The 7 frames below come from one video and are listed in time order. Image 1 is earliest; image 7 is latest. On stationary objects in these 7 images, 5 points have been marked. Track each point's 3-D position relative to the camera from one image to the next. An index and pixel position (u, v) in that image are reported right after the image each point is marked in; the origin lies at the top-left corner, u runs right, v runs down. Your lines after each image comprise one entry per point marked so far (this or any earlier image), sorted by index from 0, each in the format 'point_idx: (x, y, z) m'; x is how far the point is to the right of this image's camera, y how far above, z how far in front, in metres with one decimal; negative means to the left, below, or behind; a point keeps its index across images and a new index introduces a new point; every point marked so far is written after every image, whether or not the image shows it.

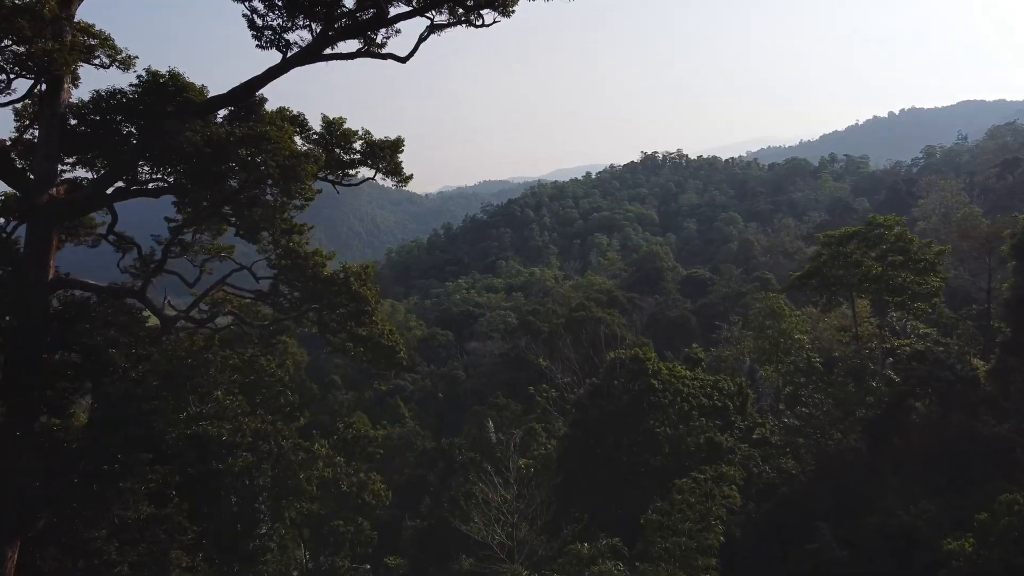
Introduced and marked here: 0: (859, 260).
0: (+6.9, +0.5, +13.5) m
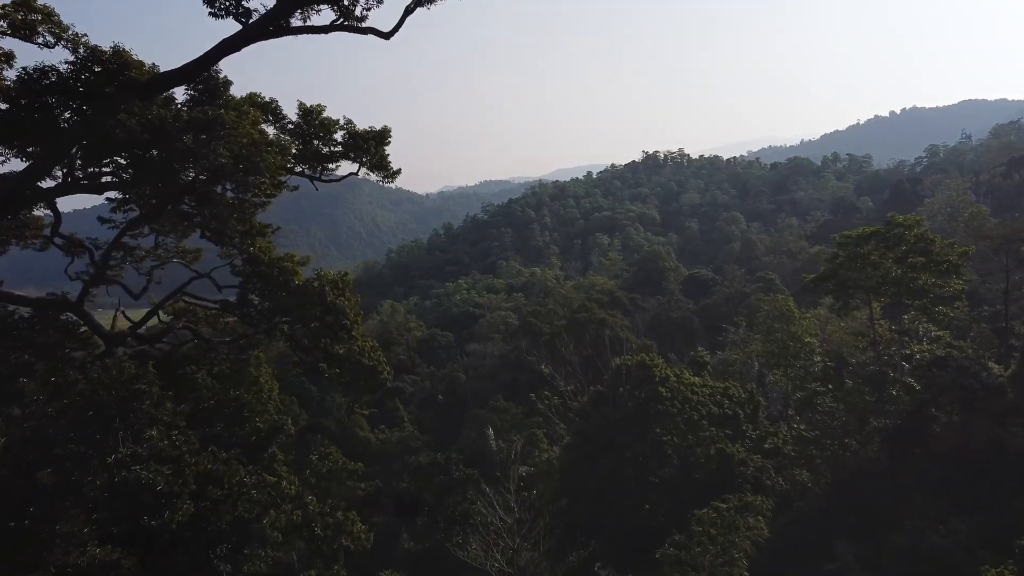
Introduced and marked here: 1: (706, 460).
0: (+7.0, +0.5, +12.9) m
1: (+3.5, -3.1, +12.4) m
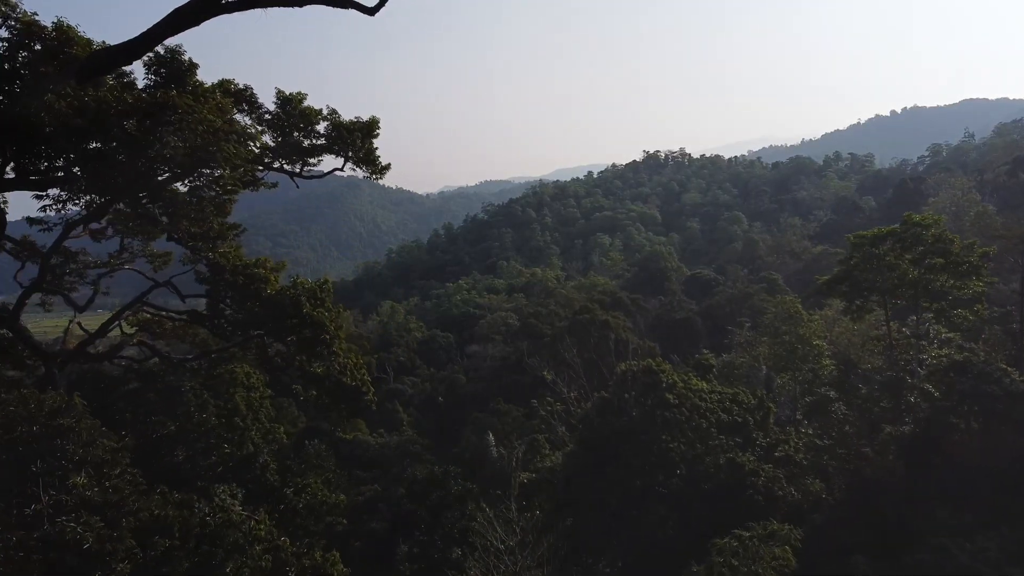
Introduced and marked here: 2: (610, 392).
0: (+7.0, +0.4, +12.4) m
1: (+3.5, -3.2, +11.9) m
2: (+2.0, -2.2, +14.1) m
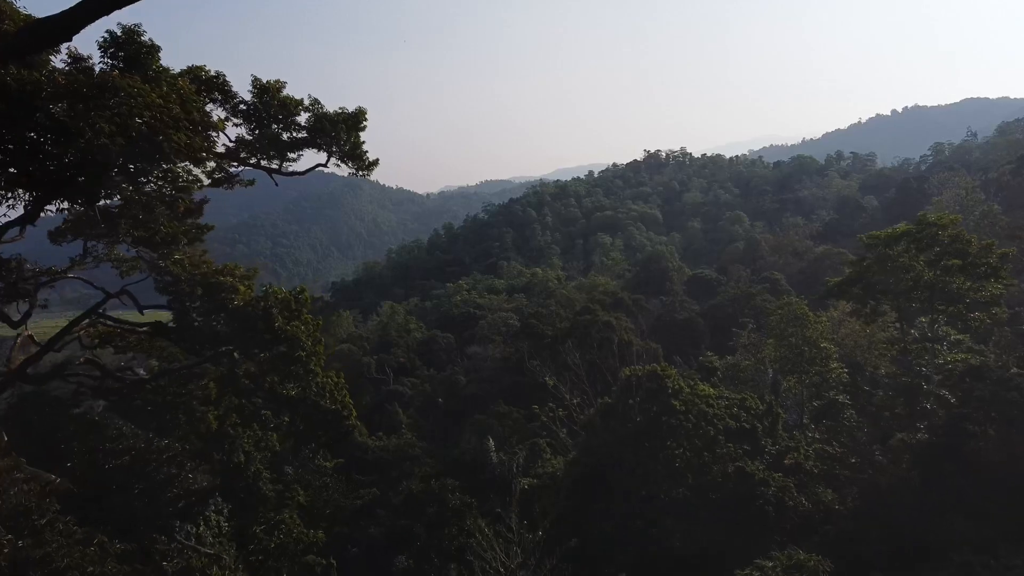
0: (+7.0, +0.4, +11.9) m
1: (+3.6, -3.2, +11.5) m
2: (+2.1, -2.2, +13.7) m
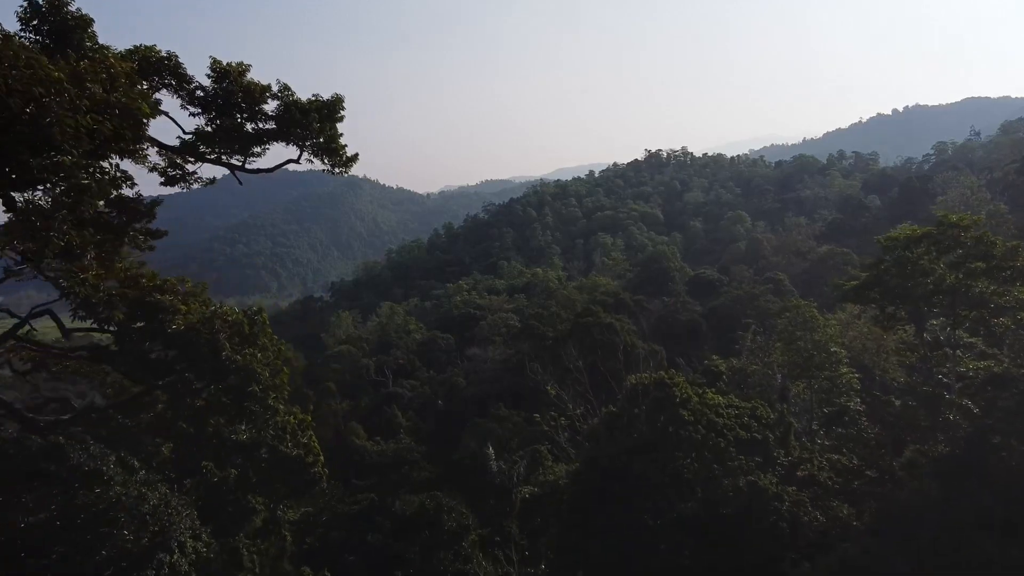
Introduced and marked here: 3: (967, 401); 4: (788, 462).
0: (+7.0, +0.3, +11.4) m
1: (+3.6, -3.3, +10.9) m
2: (+2.1, -2.3, +13.1) m
3: (+7.4, -1.8, +11.0) m
4: (+4.9, -3.0, +11.9) m
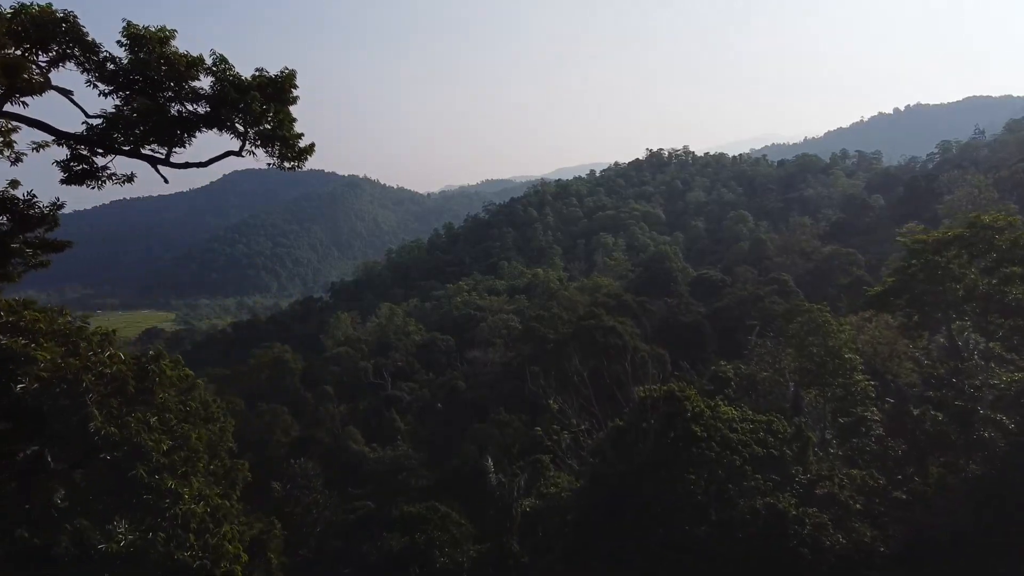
0: (+7.0, +0.2, +10.6) m
1: (+3.6, -3.4, +10.1) m
2: (+2.1, -2.4, +12.3) m
3: (+7.4, -1.9, +10.3) m
4: (+4.9, -3.1, +11.2) m
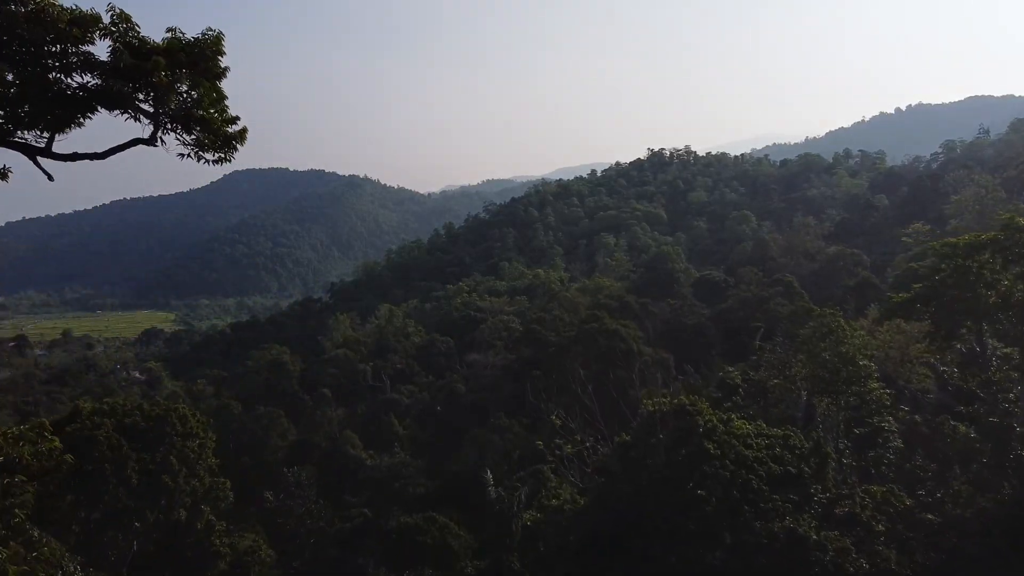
0: (+7.0, +0.1, +9.9) m
1: (+3.6, -3.5, +9.4) m
2: (+2.1, -2.5, +11.6) m
3: (+7.4, -2.0, +9.5) m
4: (+4.9, -3.2, +10.4) m
